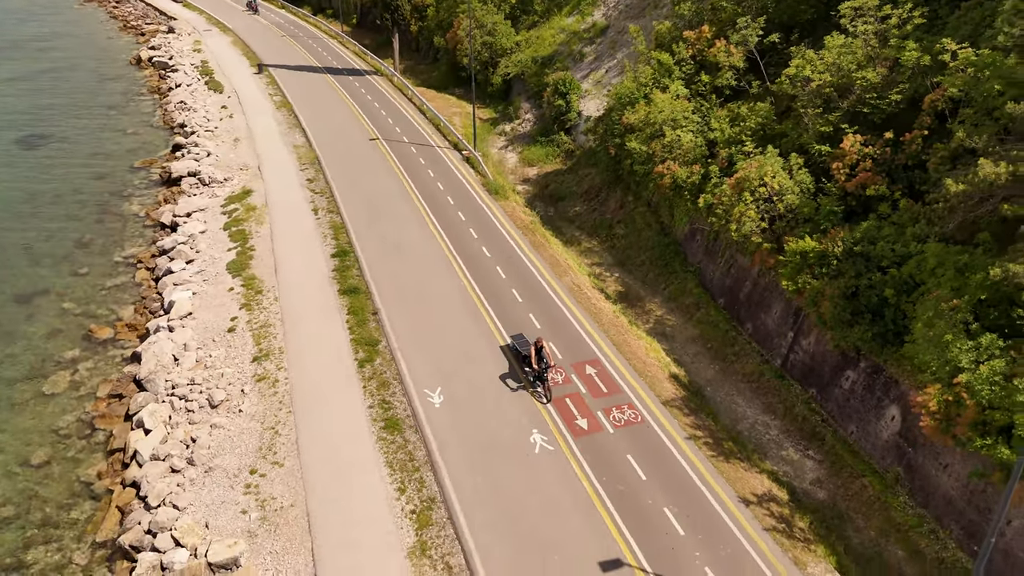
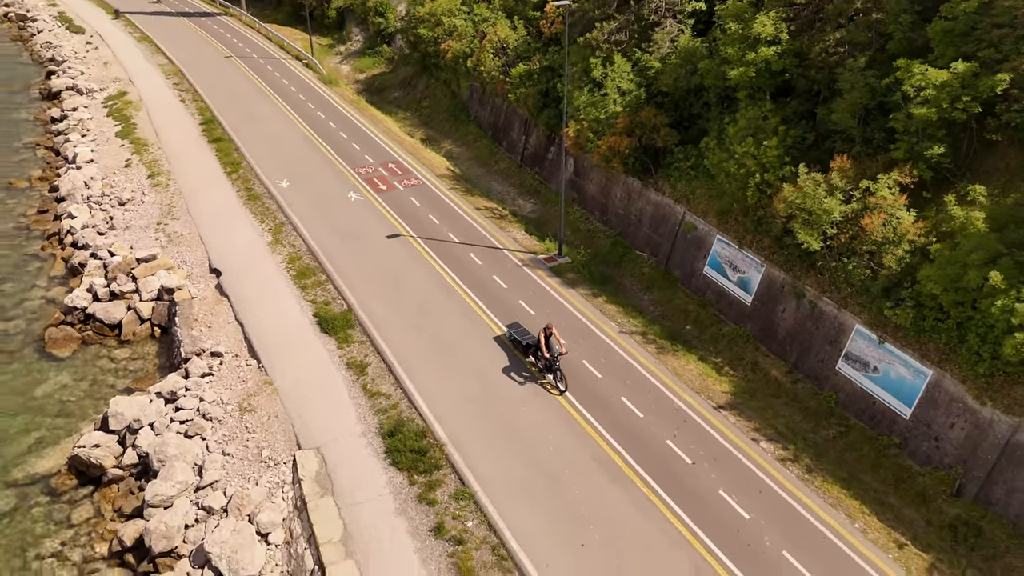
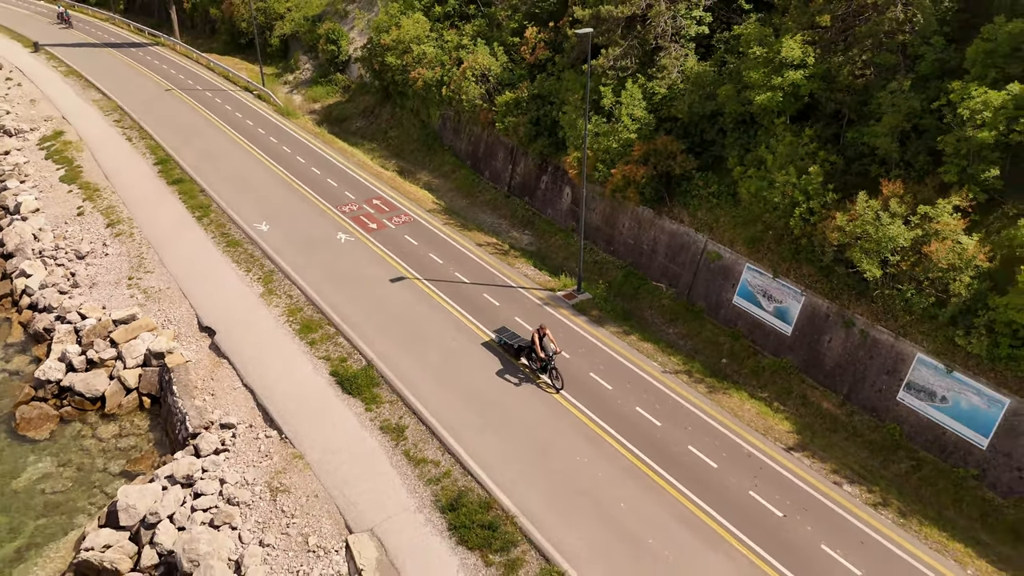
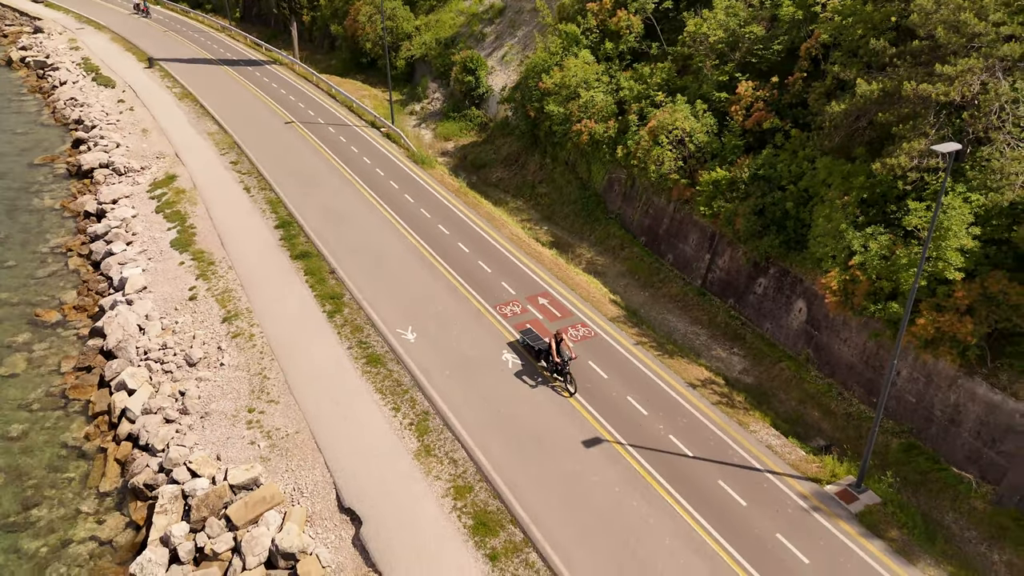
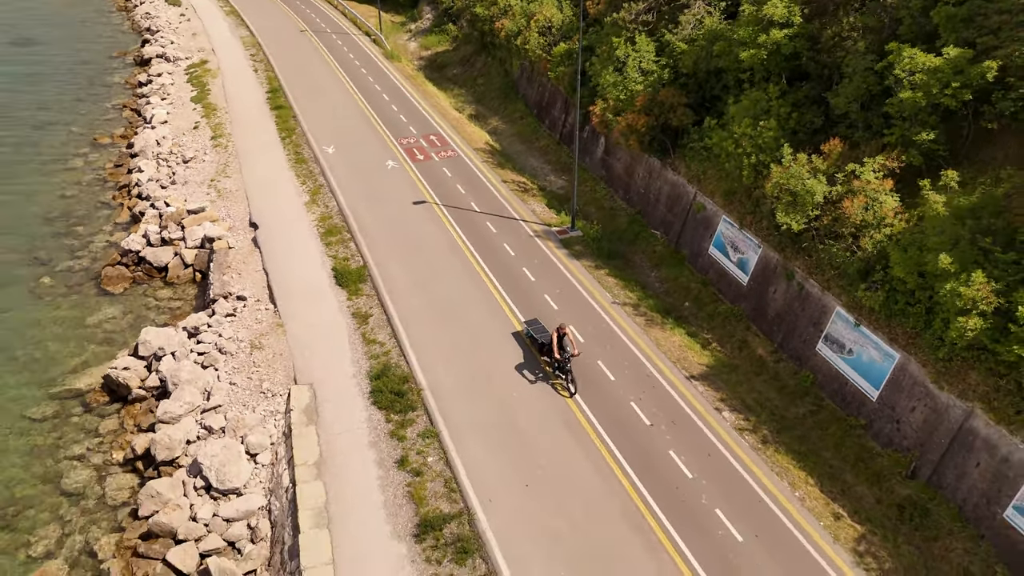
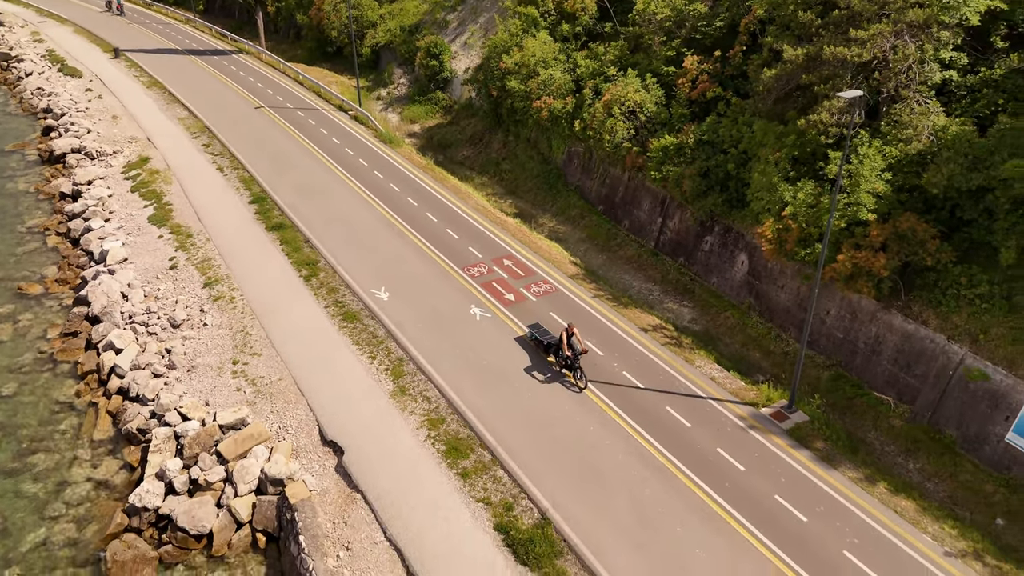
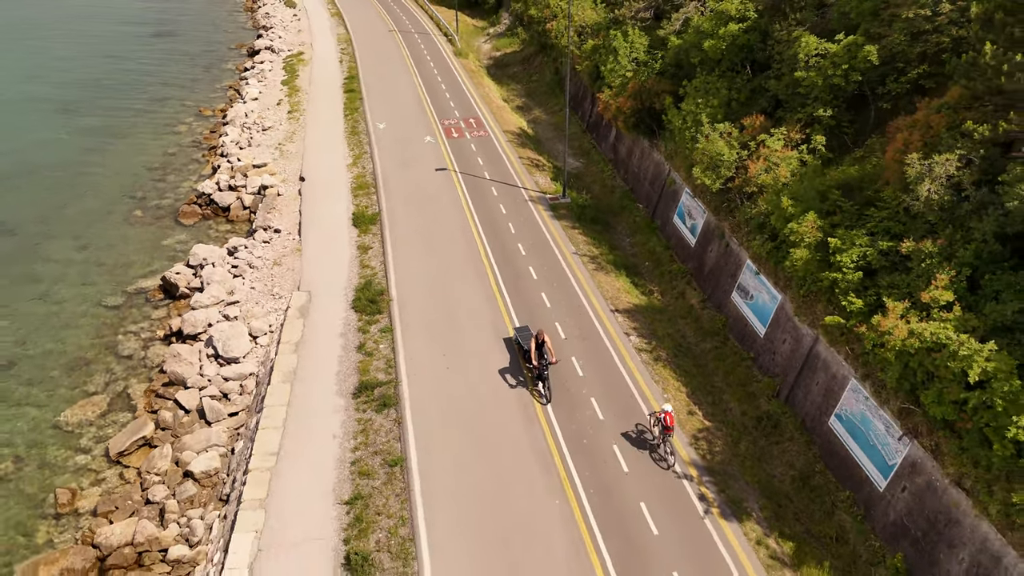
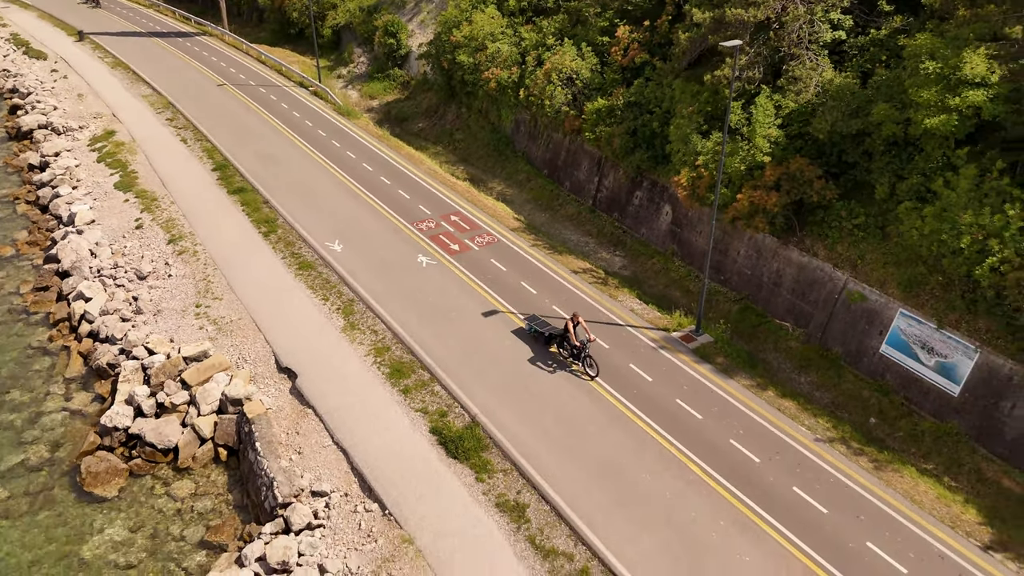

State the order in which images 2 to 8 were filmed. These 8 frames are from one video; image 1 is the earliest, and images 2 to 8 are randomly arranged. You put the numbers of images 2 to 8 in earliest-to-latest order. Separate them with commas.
4, 6, 8, 3, 2, 5, 7
